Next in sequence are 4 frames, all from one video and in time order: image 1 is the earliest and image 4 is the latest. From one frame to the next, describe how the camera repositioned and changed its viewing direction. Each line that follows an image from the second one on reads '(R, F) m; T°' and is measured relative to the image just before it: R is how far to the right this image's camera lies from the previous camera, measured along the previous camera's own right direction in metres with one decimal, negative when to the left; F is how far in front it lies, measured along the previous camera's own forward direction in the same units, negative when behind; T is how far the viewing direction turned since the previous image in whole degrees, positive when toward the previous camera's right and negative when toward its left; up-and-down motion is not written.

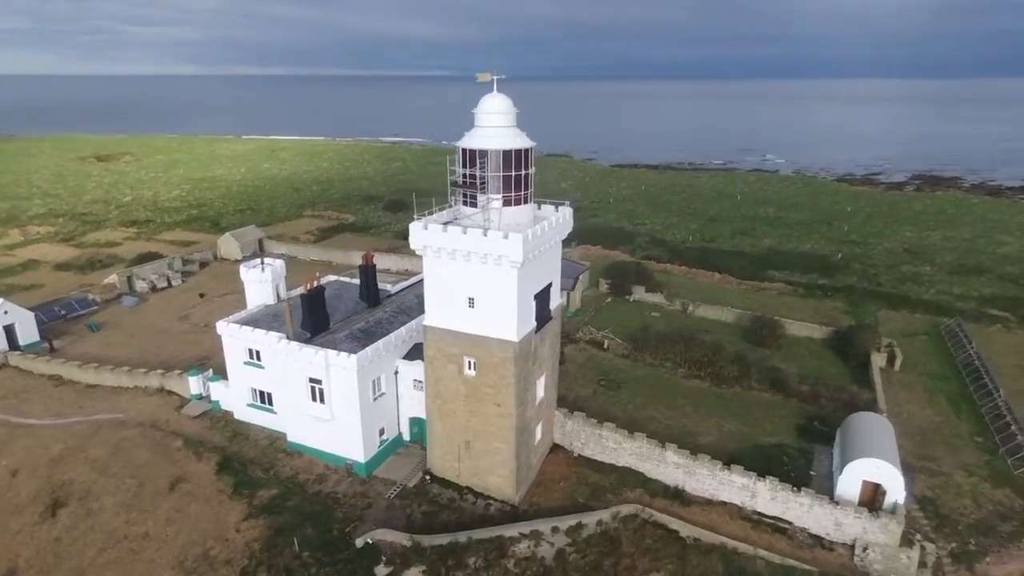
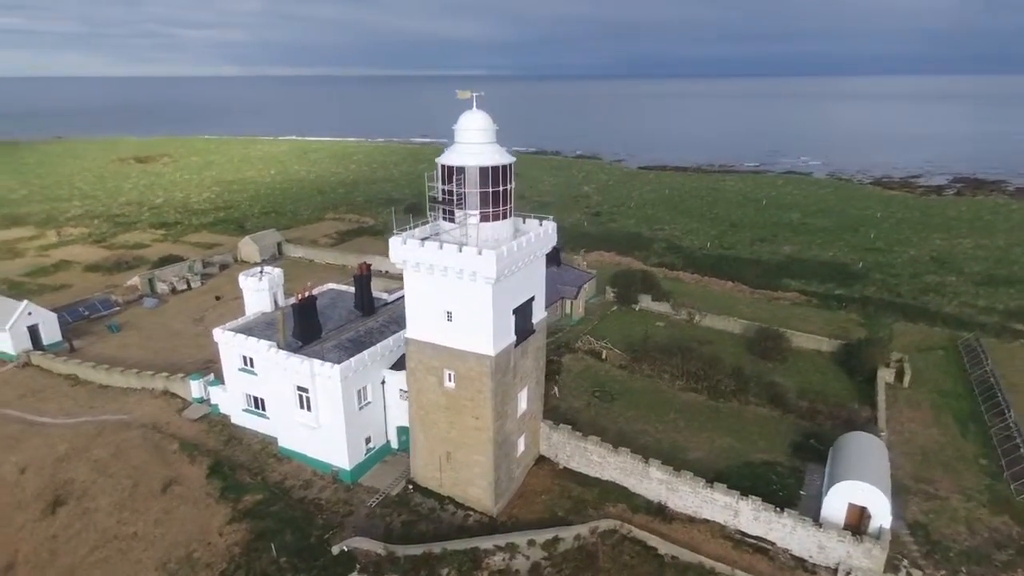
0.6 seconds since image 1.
(+1.6, -0.1) m; -3°
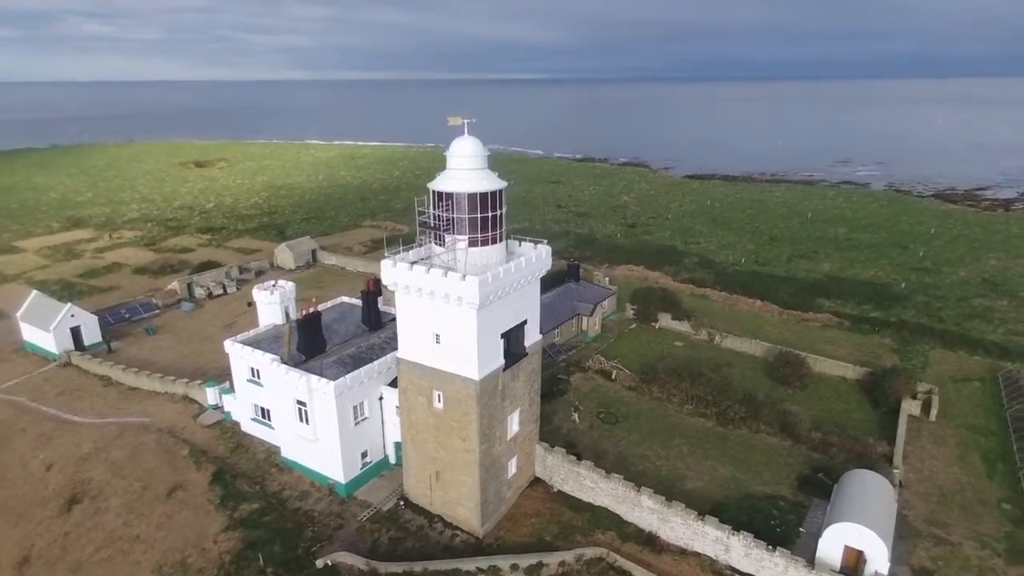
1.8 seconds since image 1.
(+1.7, 0.0) m; -5°
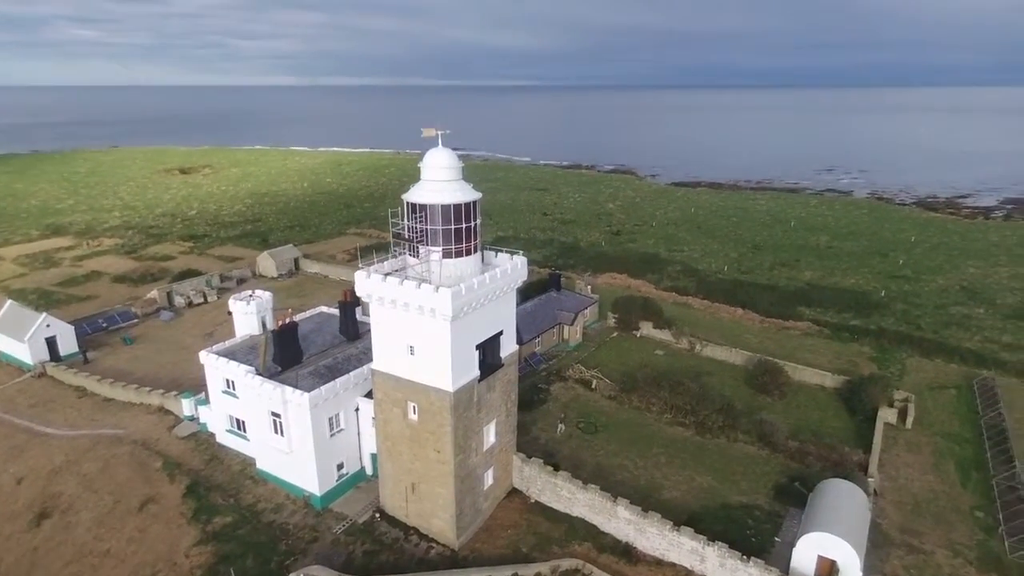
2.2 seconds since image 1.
(+0.4, 0.0) m; +1°
